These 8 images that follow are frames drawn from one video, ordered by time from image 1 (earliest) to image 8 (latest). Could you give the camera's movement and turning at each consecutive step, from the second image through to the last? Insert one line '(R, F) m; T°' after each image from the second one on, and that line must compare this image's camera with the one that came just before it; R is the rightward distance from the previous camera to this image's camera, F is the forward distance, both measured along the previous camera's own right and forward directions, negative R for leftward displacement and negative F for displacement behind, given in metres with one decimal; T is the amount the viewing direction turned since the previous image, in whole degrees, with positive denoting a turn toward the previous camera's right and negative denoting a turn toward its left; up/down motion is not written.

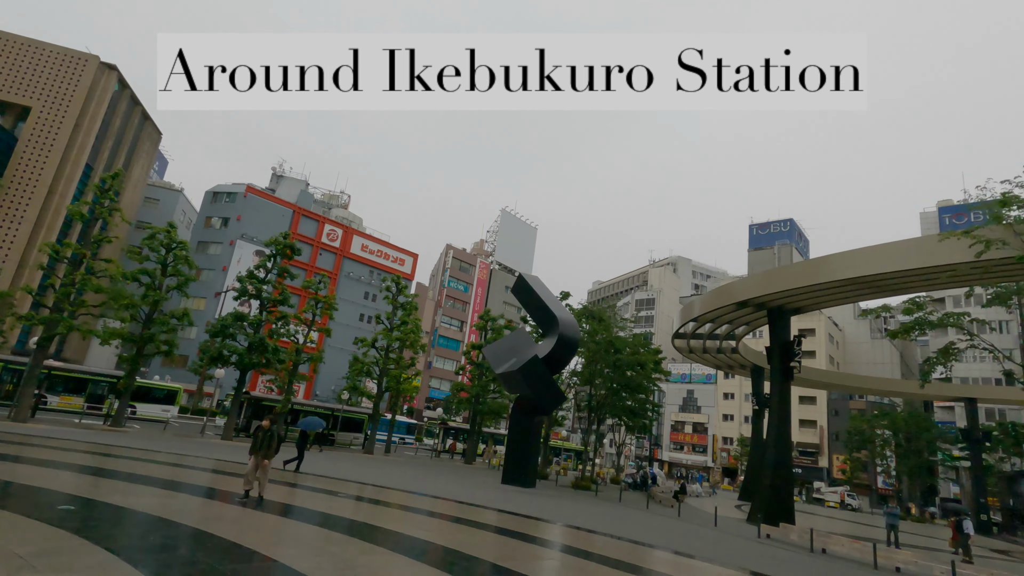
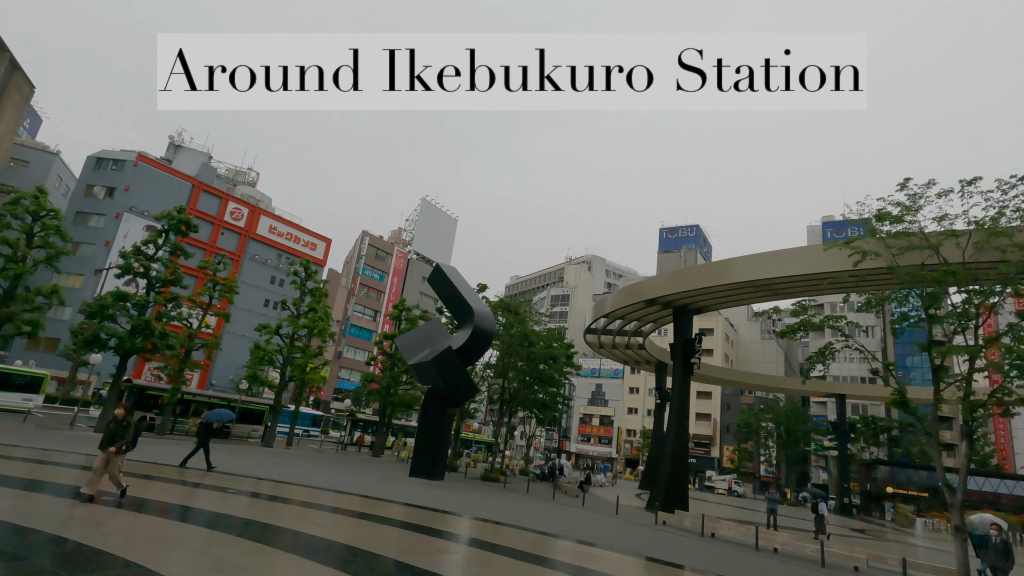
(+0.1, +0.2) m; +9°
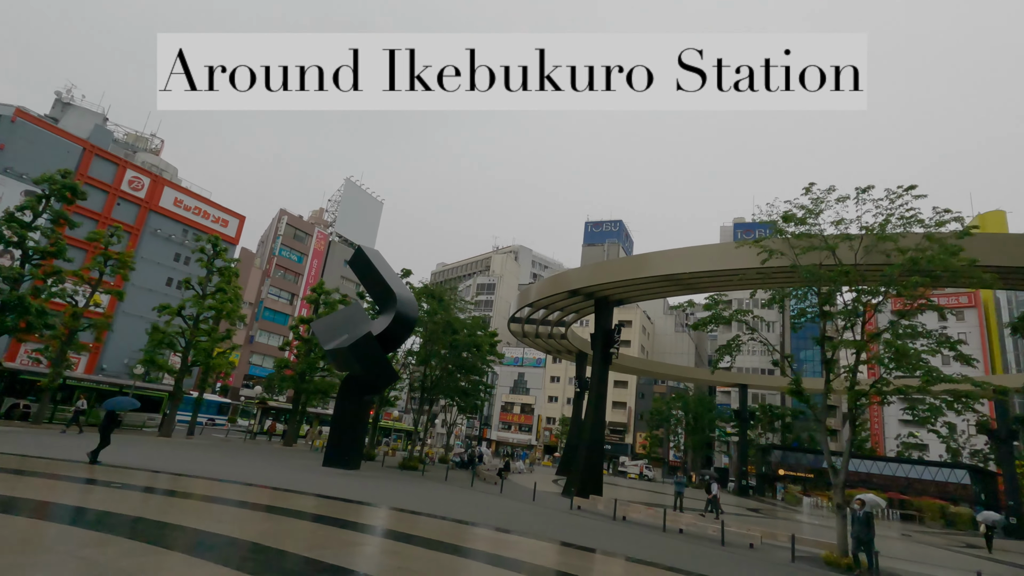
(+0.1, +0.2) m; +8°
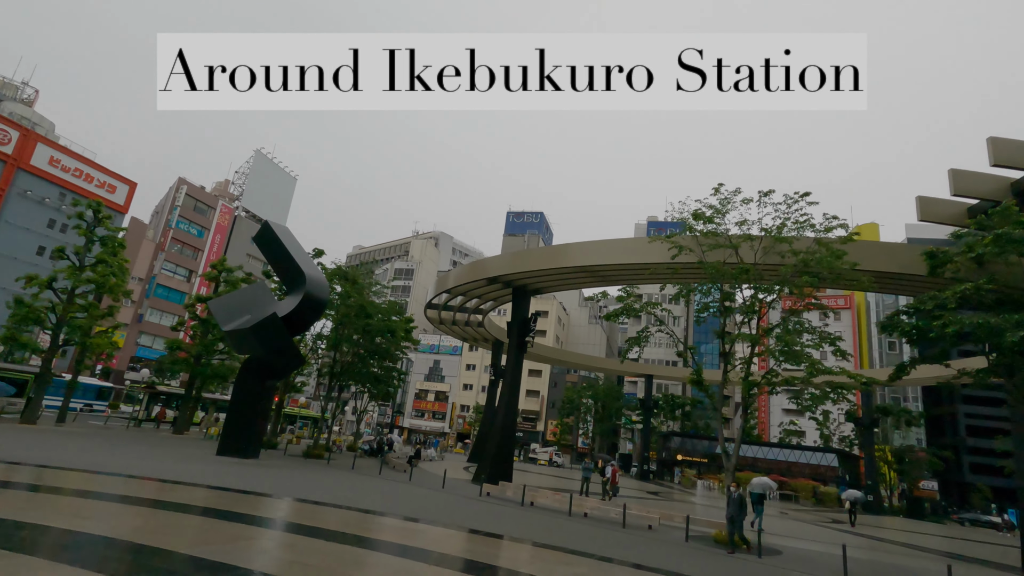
(+0.1, +0.2) m; +9°
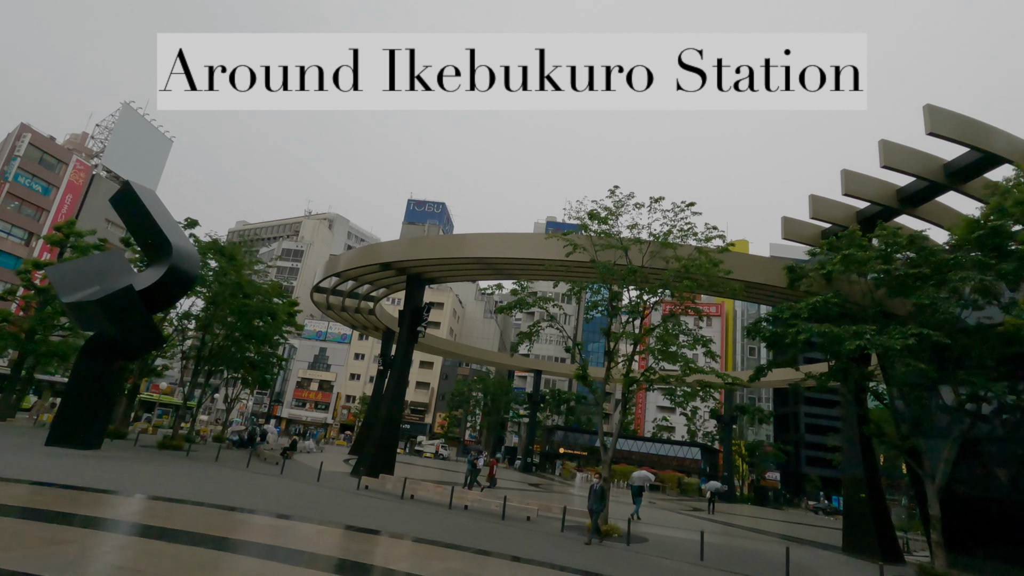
(+0.1, +0.3) m; +11°
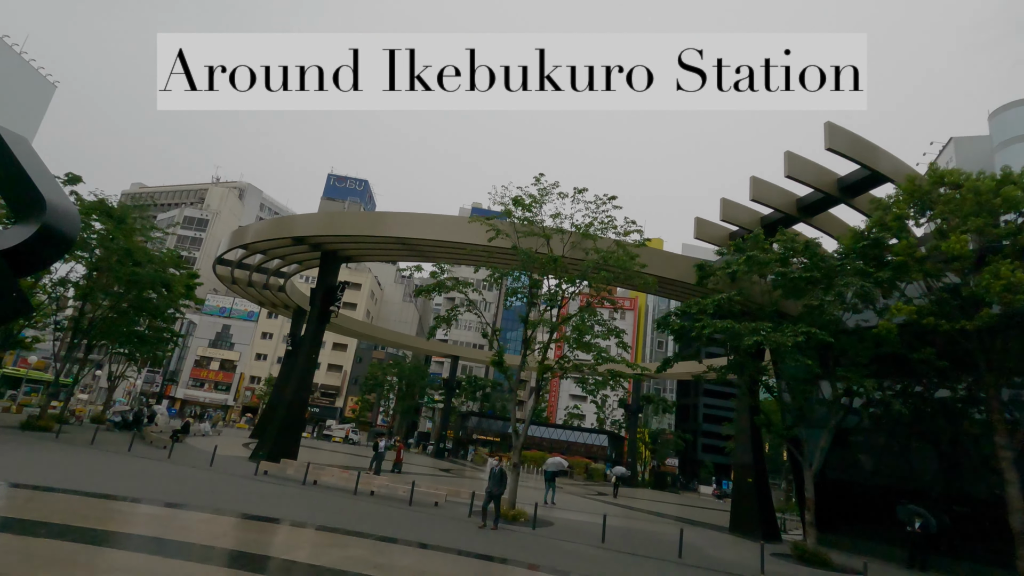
(+0.1, +0.2) m; +8°
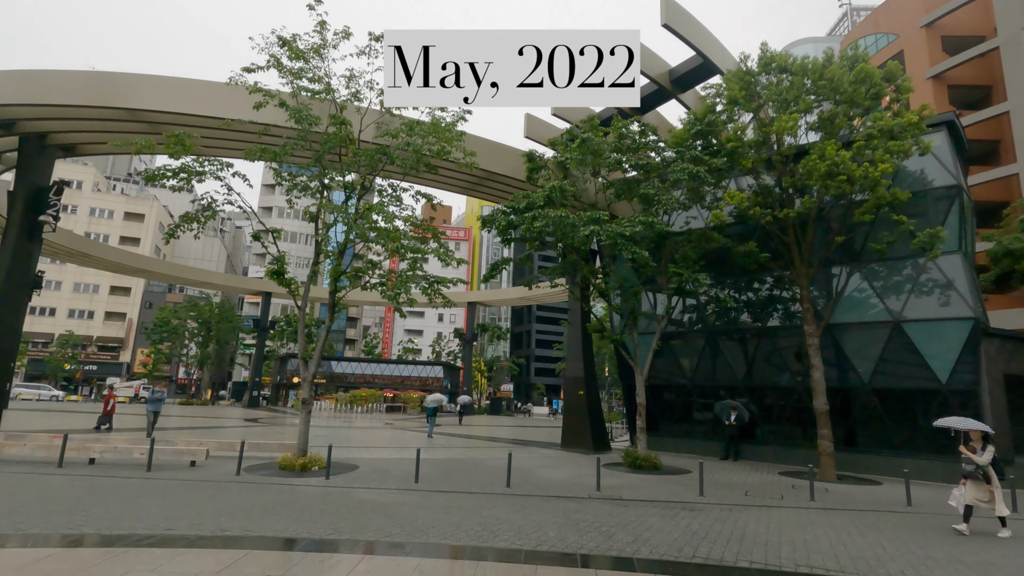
(+1.1, +3.0) m; +17°
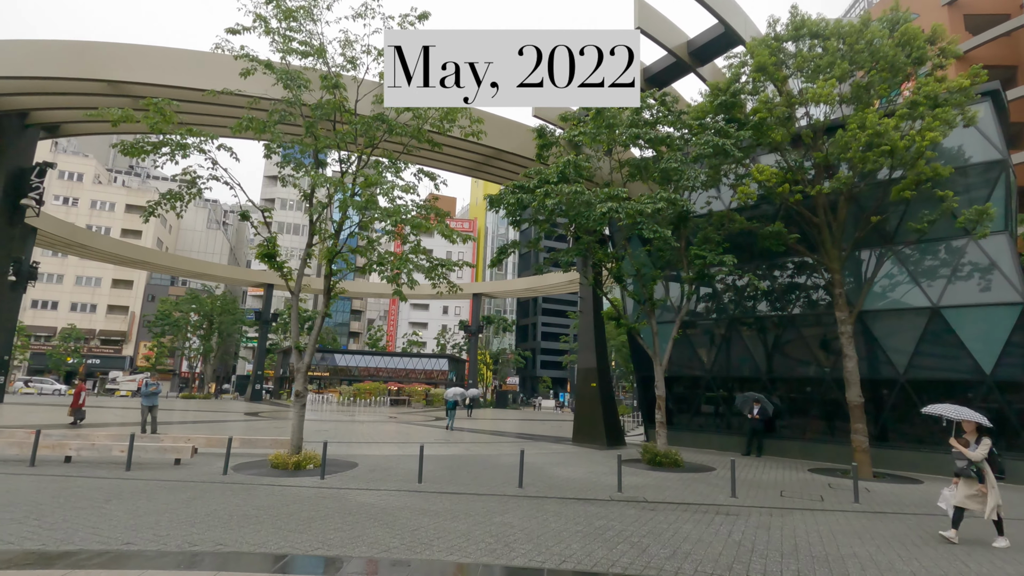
(-0.1, +1.0) m; 0°
